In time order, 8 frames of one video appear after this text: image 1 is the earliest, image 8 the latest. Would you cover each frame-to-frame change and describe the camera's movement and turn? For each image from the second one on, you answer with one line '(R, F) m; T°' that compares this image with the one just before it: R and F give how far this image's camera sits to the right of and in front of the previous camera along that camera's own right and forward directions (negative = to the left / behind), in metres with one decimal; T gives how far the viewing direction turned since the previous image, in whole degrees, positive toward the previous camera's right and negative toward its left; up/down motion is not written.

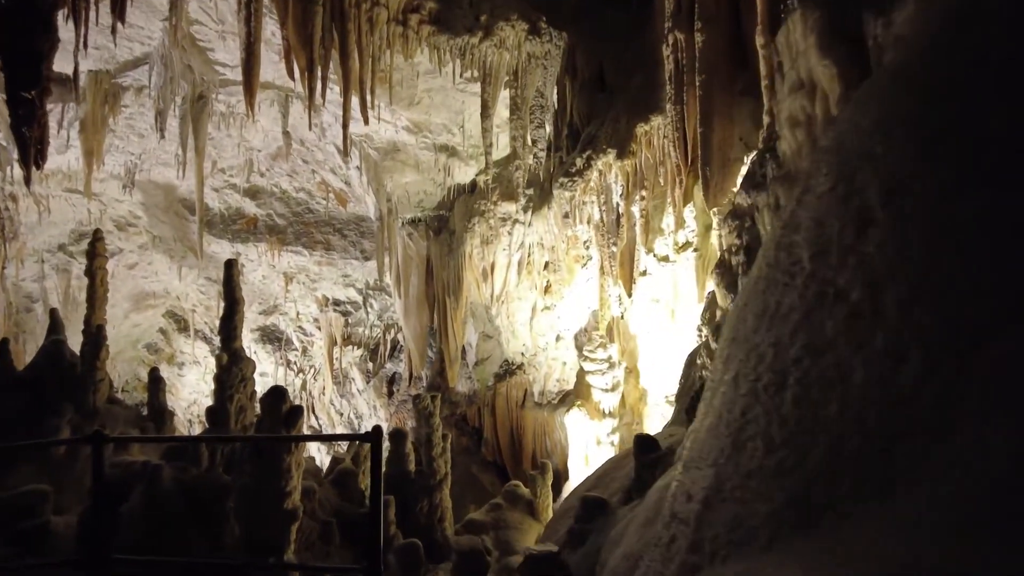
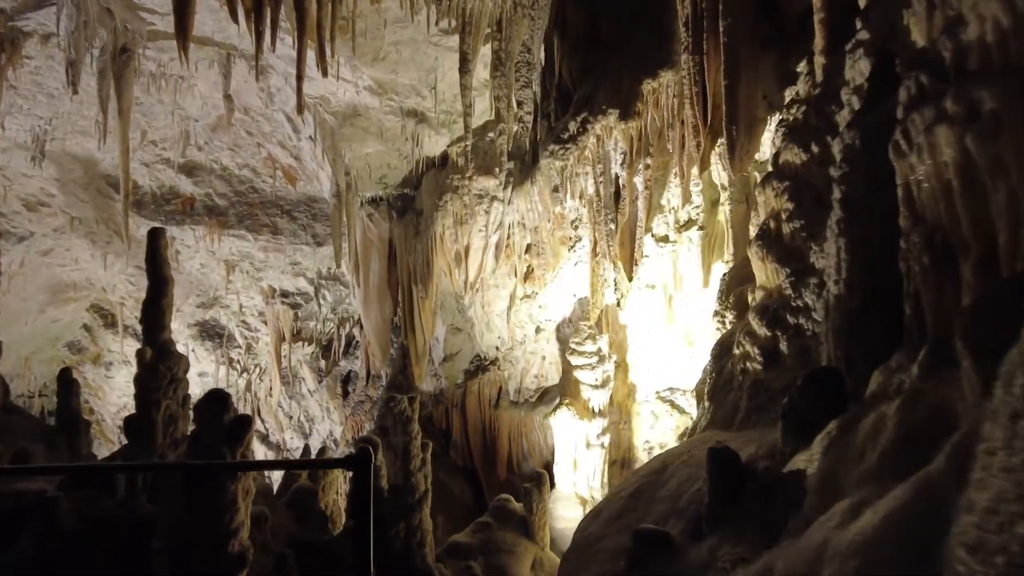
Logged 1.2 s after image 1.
(-0.3, +0.9) m; +4°
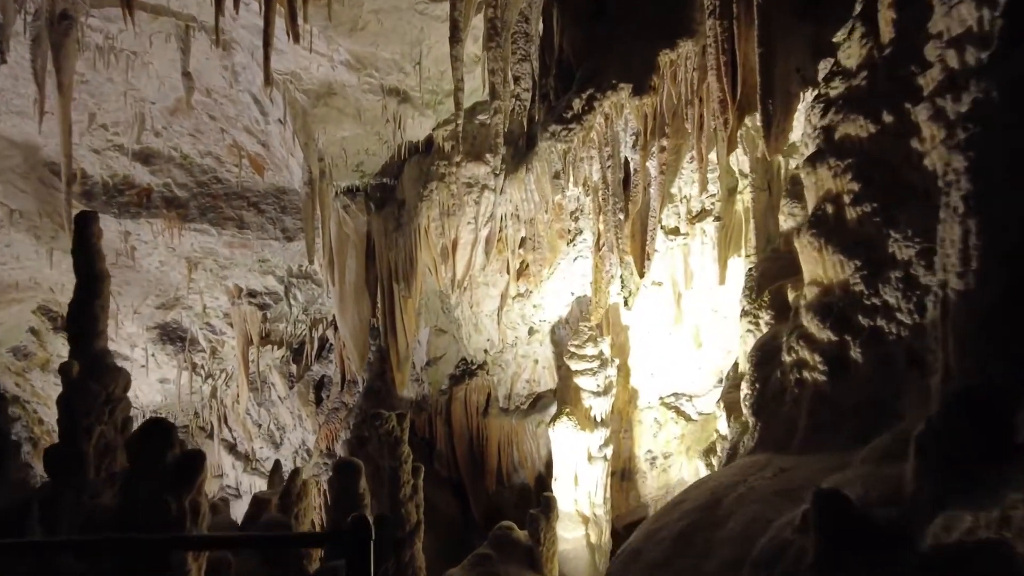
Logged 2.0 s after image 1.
(-0.2, +0.6) m; +2°
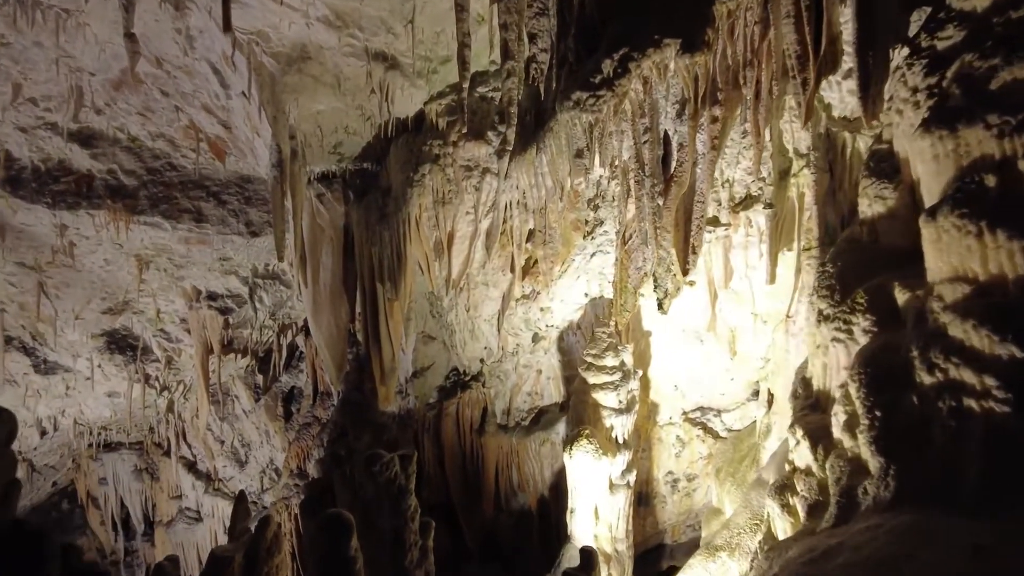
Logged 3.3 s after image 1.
(-0.3, +0.9) m; +3°
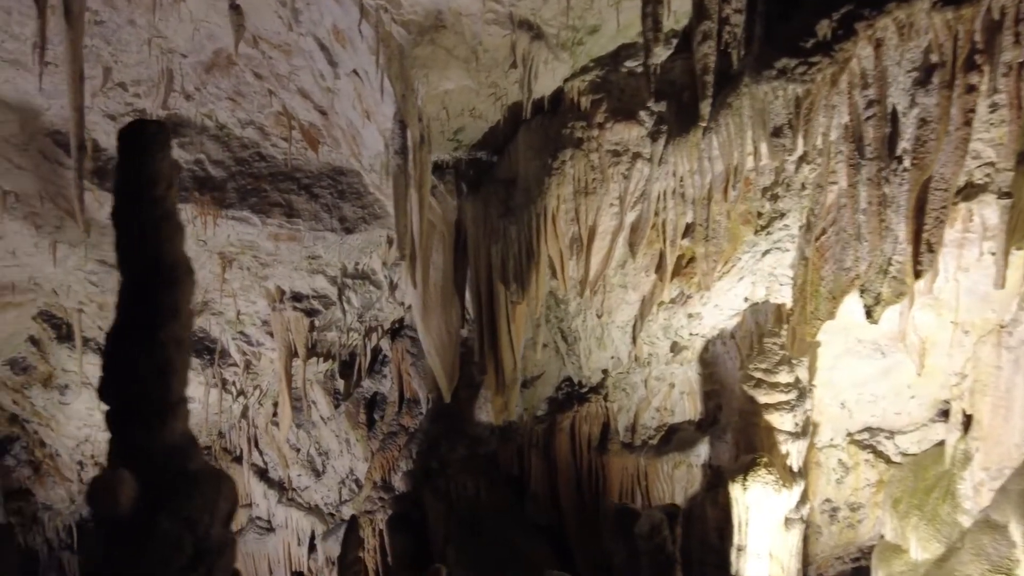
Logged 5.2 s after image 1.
(-0.9, +0.7) m; -3°
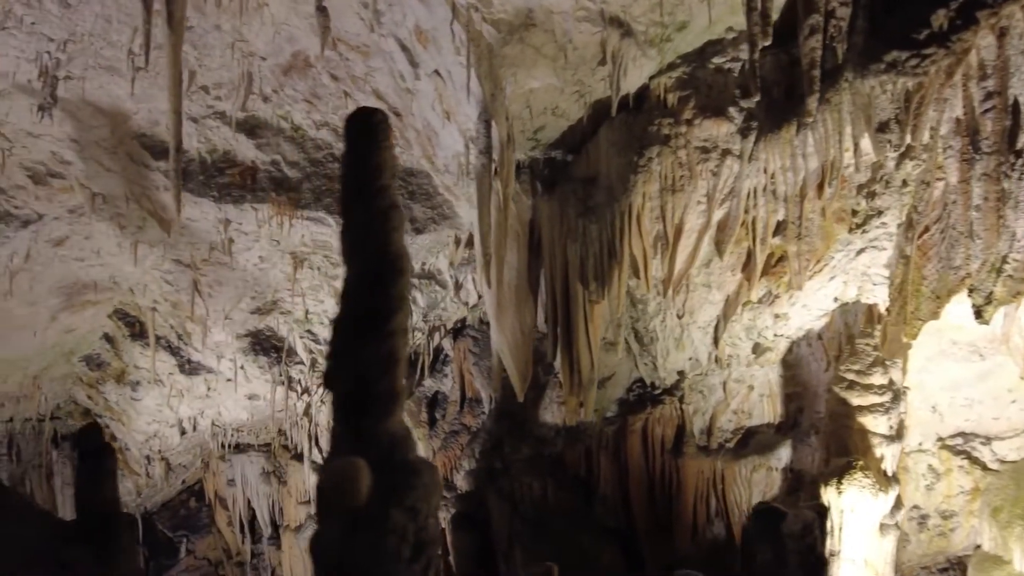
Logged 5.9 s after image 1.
(-0.4, 0.0) m; -3°
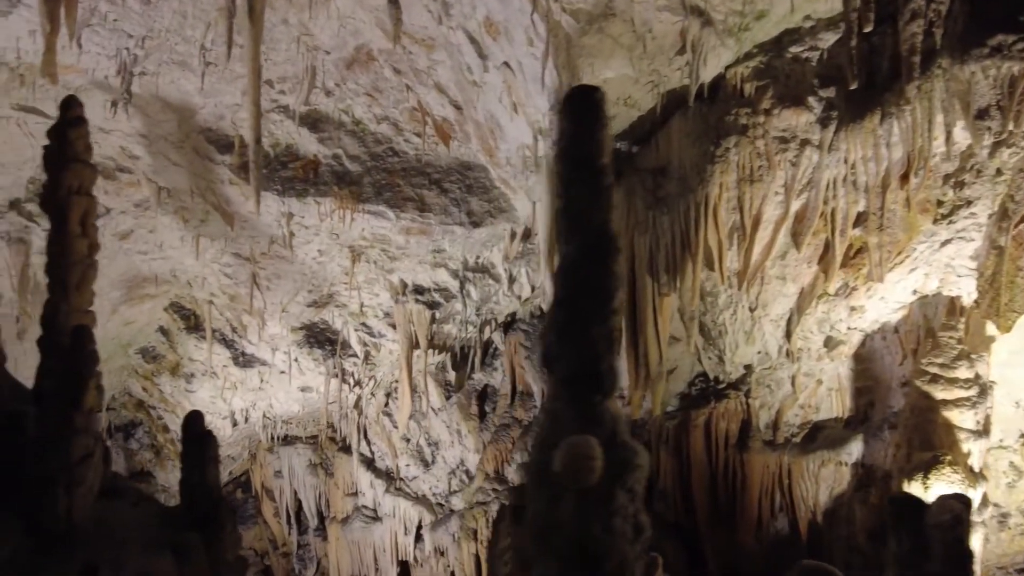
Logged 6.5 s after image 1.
(-0.4, 0.0) m; -2°
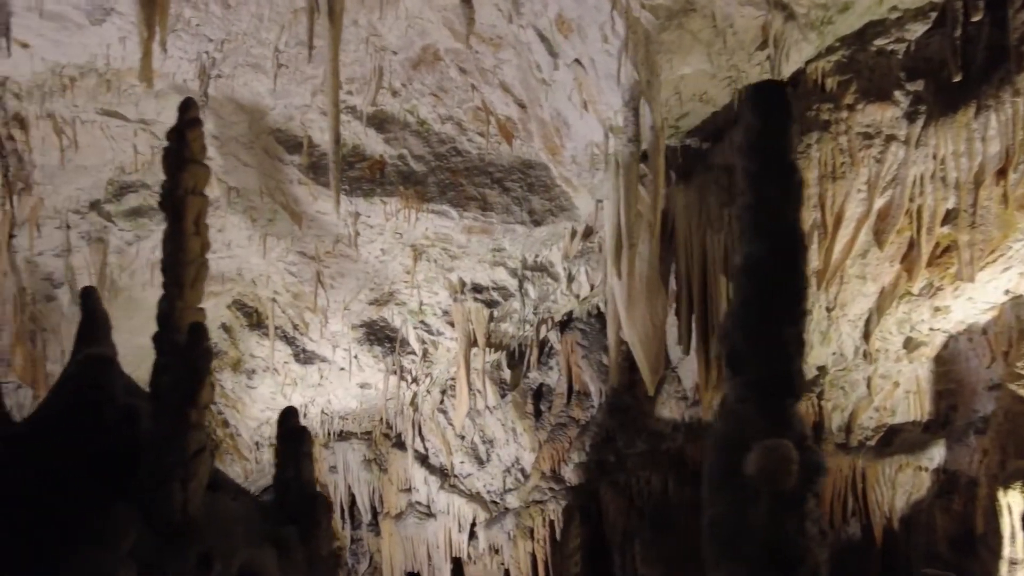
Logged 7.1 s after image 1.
(-0.3, 0.0) m; -3°
